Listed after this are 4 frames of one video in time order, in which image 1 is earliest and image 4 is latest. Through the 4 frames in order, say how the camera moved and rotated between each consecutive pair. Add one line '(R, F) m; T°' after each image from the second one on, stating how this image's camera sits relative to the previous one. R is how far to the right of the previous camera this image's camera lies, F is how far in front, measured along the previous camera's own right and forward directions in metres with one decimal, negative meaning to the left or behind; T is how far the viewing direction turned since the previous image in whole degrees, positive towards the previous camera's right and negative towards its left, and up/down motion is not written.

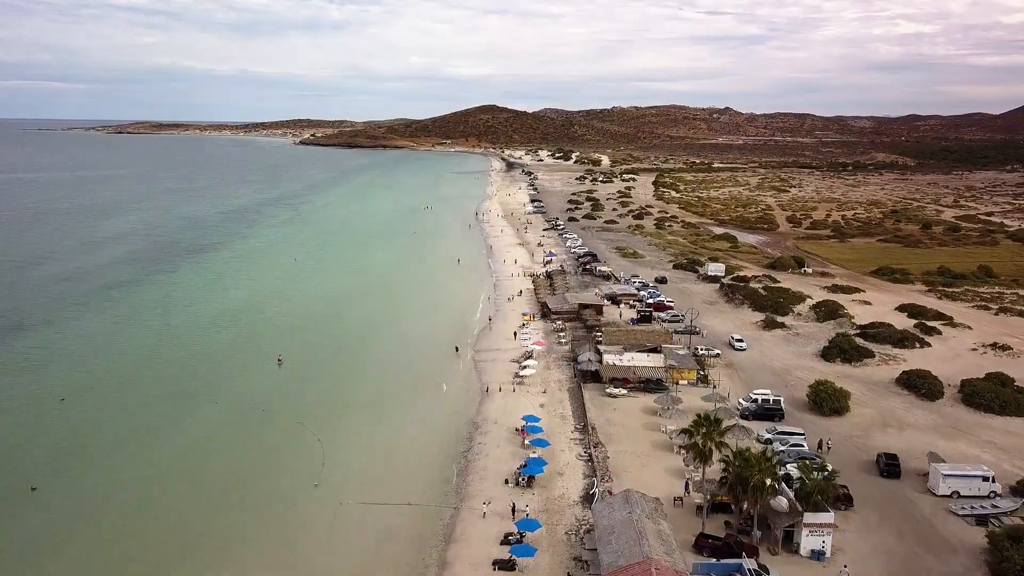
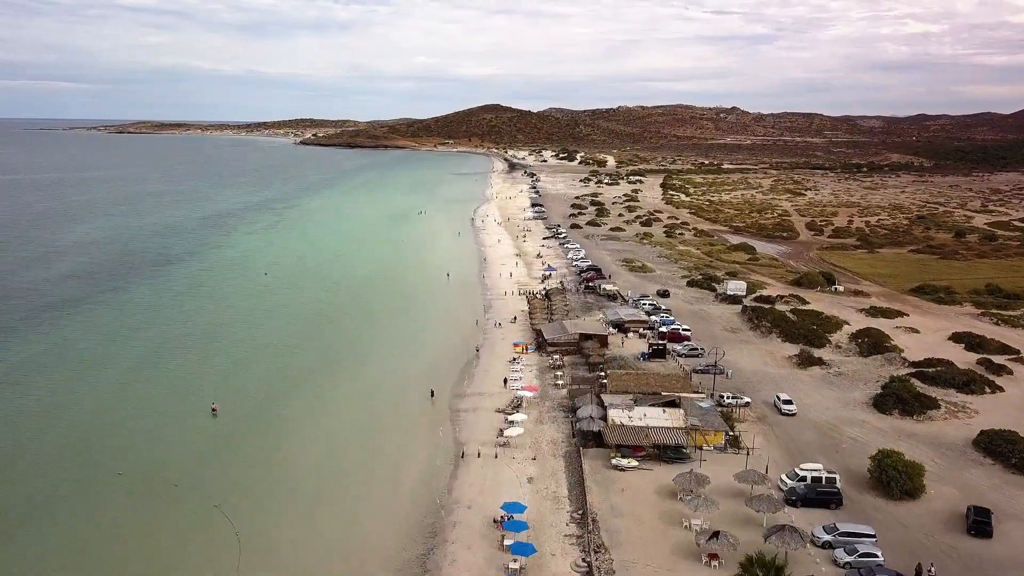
(+0.6, +5.4) m; 0°
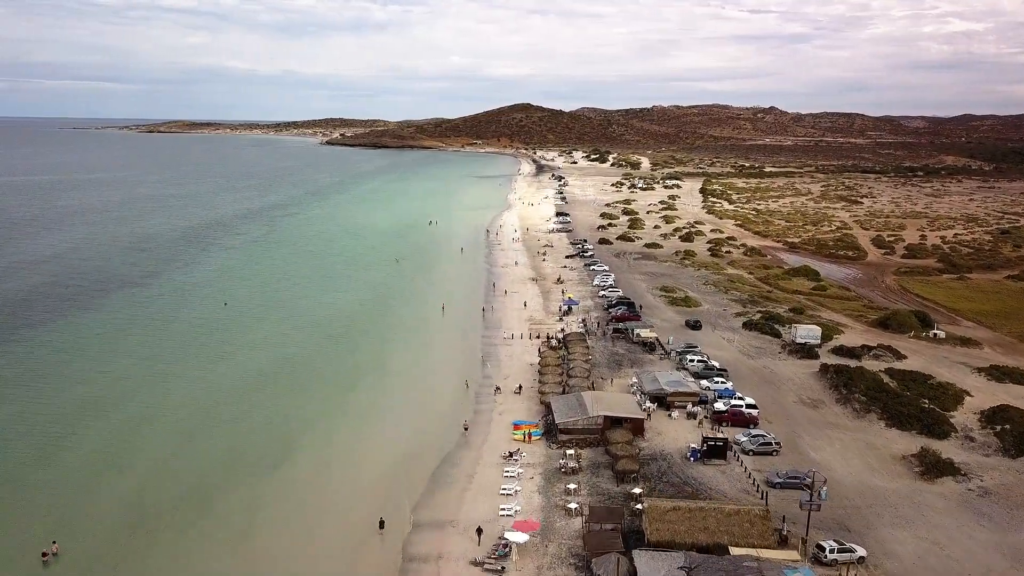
(+0.9, +8.7) m; -2°
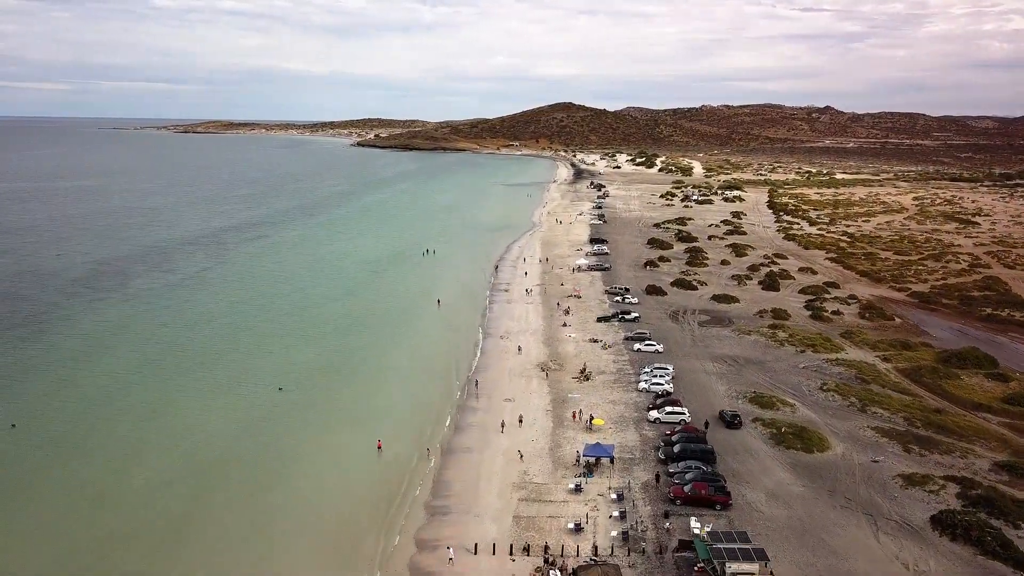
(+1.6, +16.7) m; -3°
